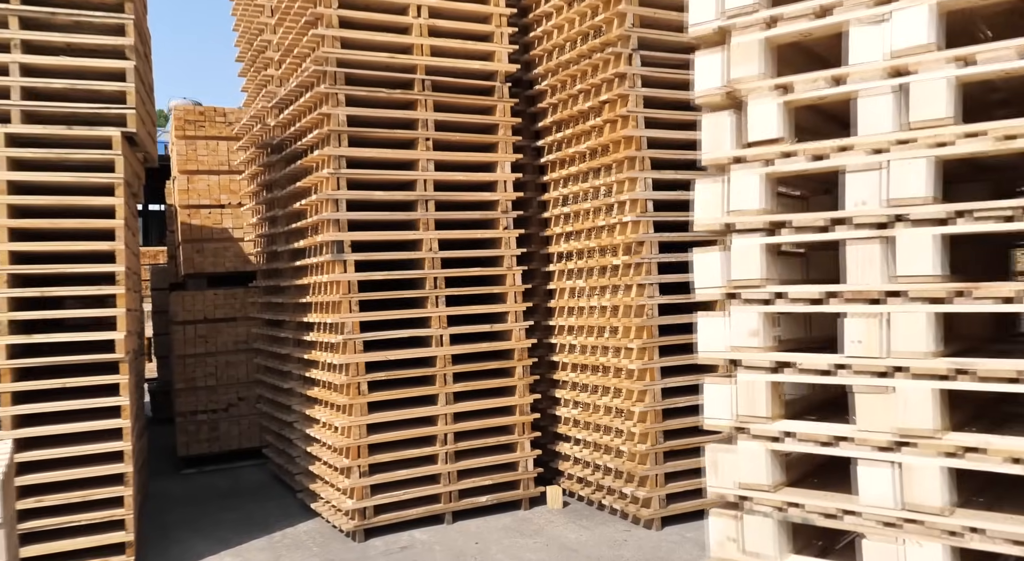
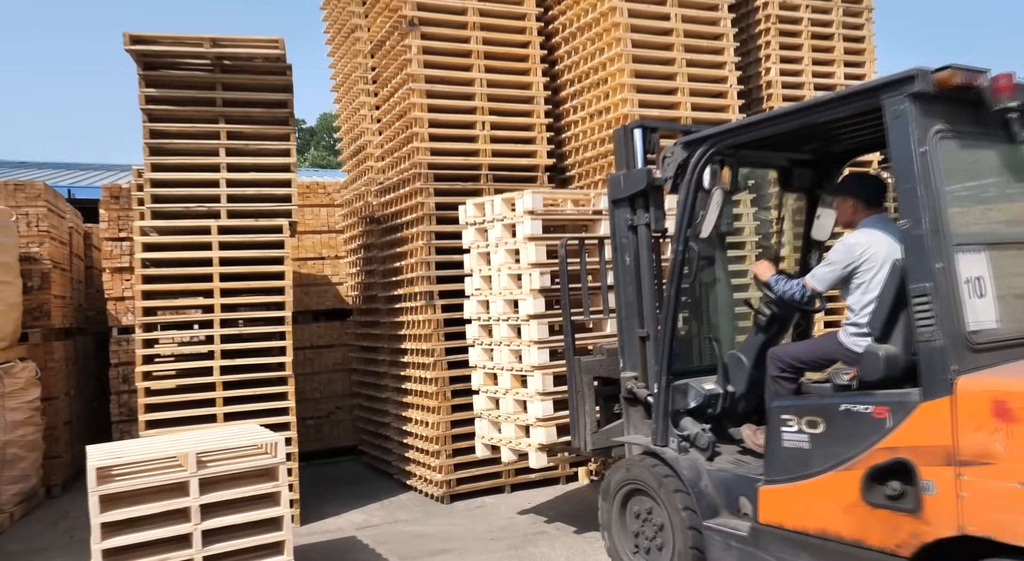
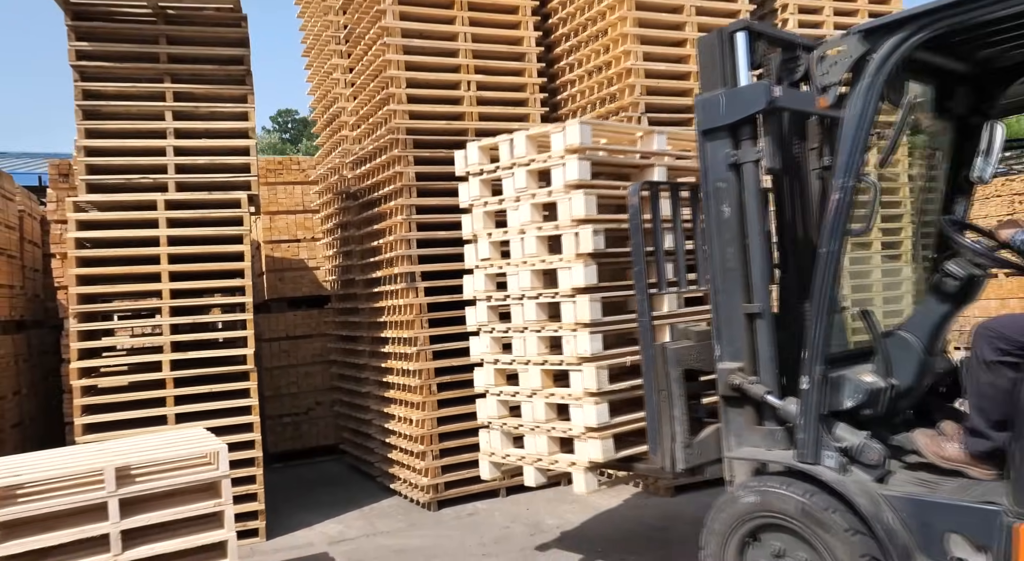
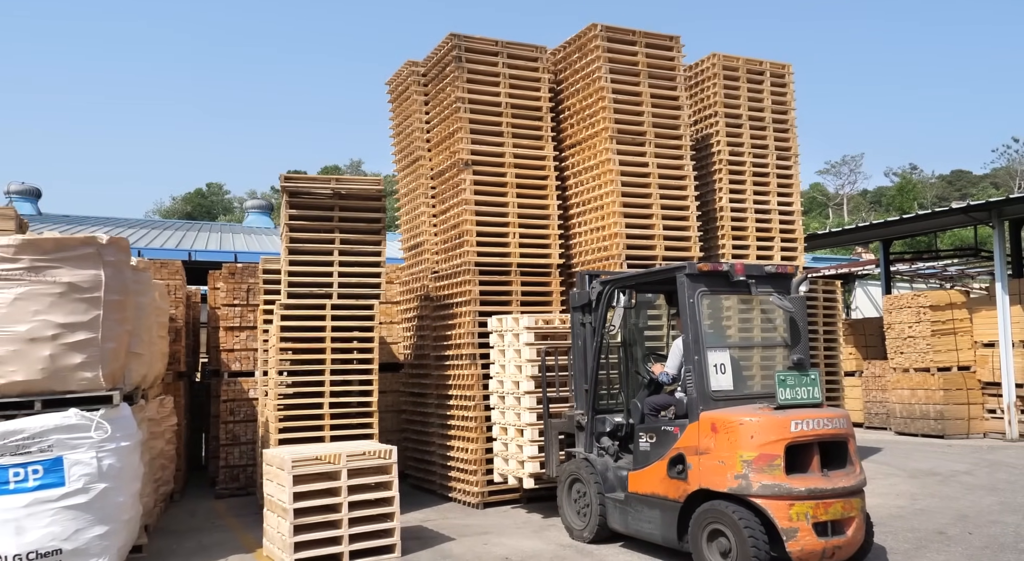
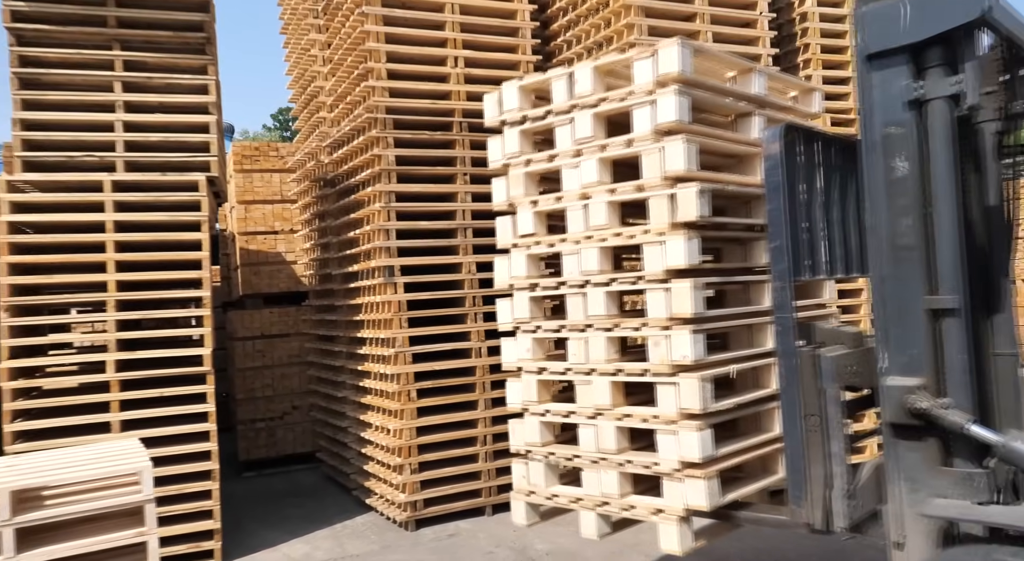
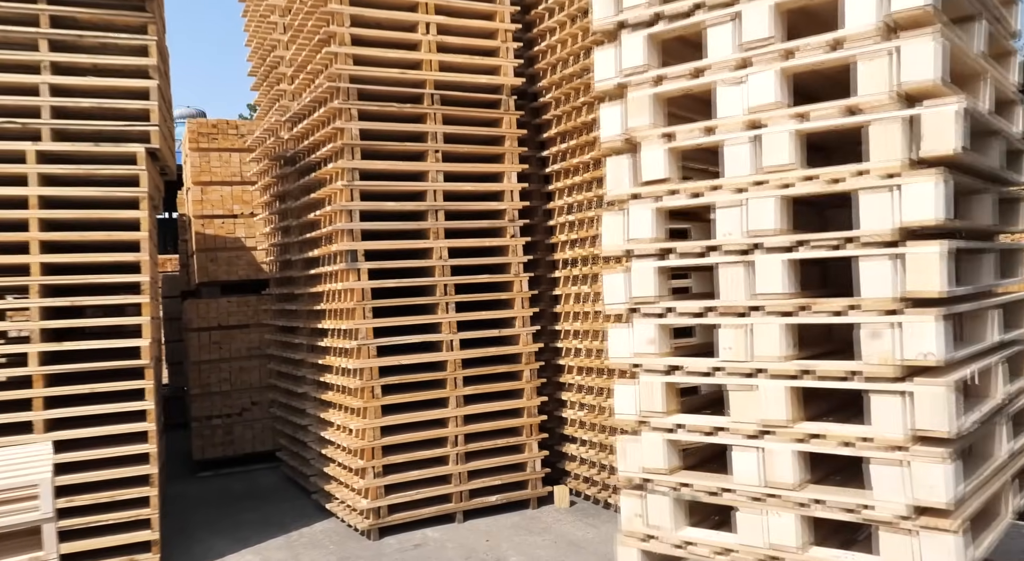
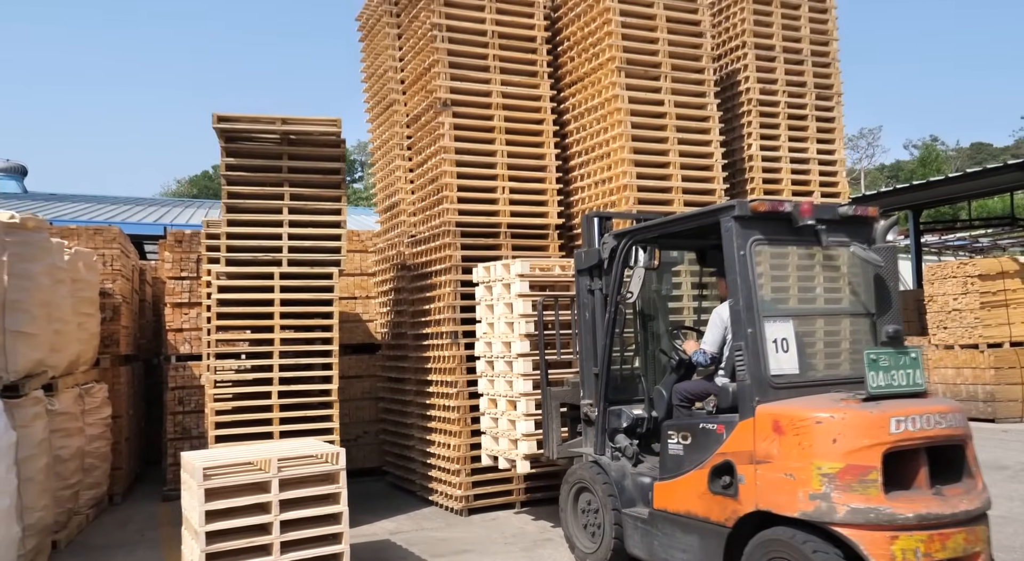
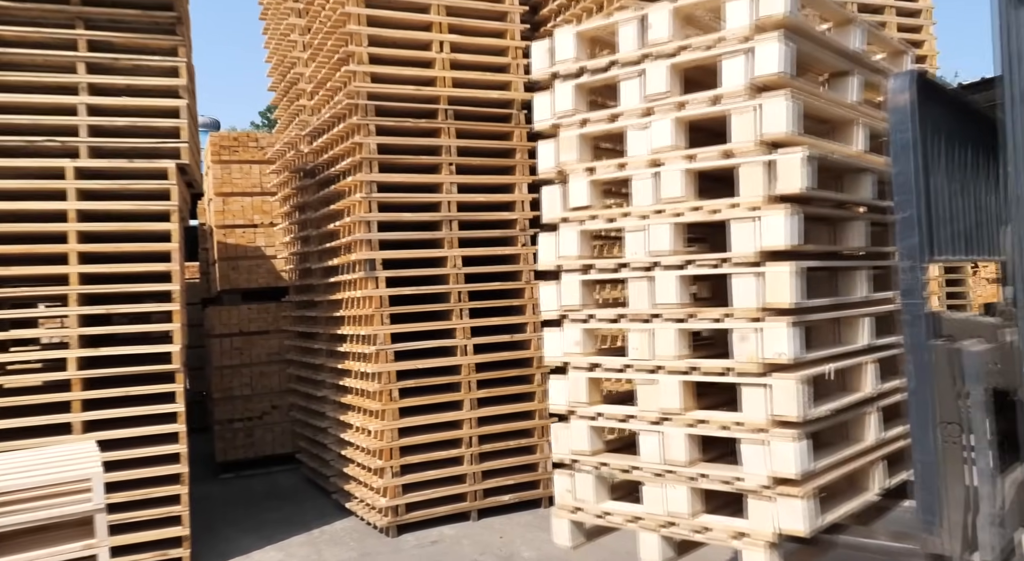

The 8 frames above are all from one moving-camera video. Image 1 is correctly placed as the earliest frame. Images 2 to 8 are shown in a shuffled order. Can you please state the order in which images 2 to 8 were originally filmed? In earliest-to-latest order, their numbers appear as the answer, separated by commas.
6, 8, 5, 3, 2, 7, 4
